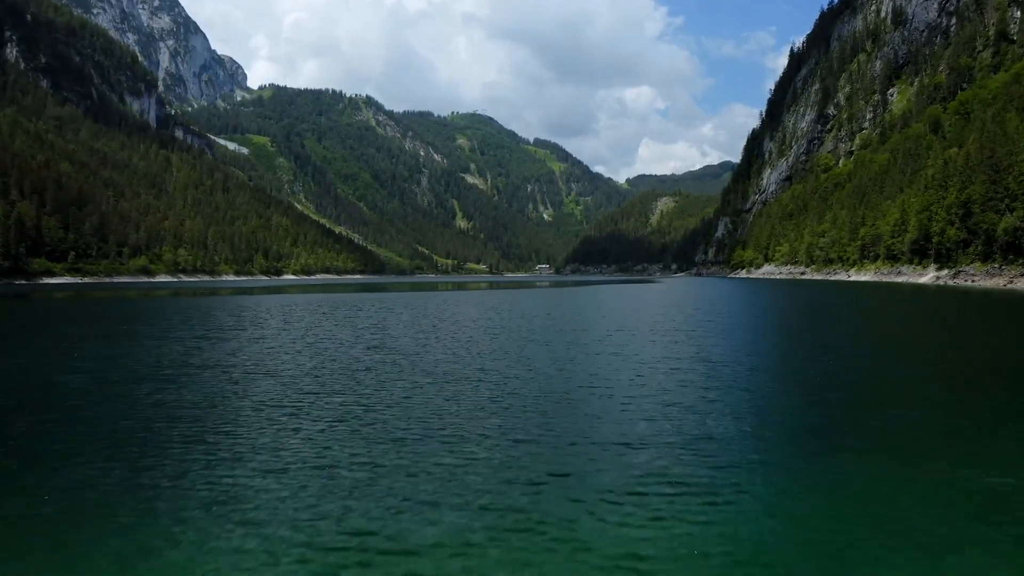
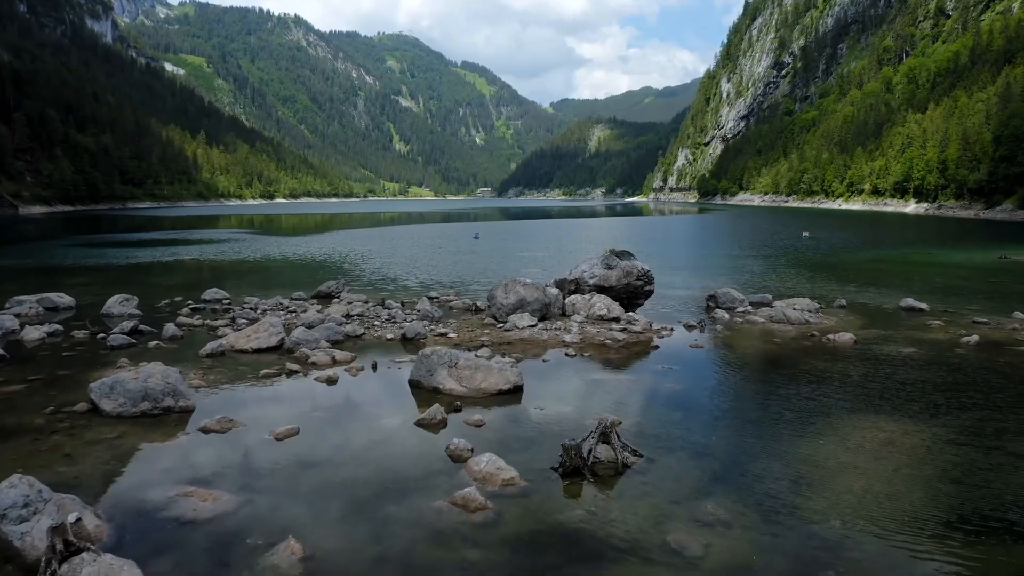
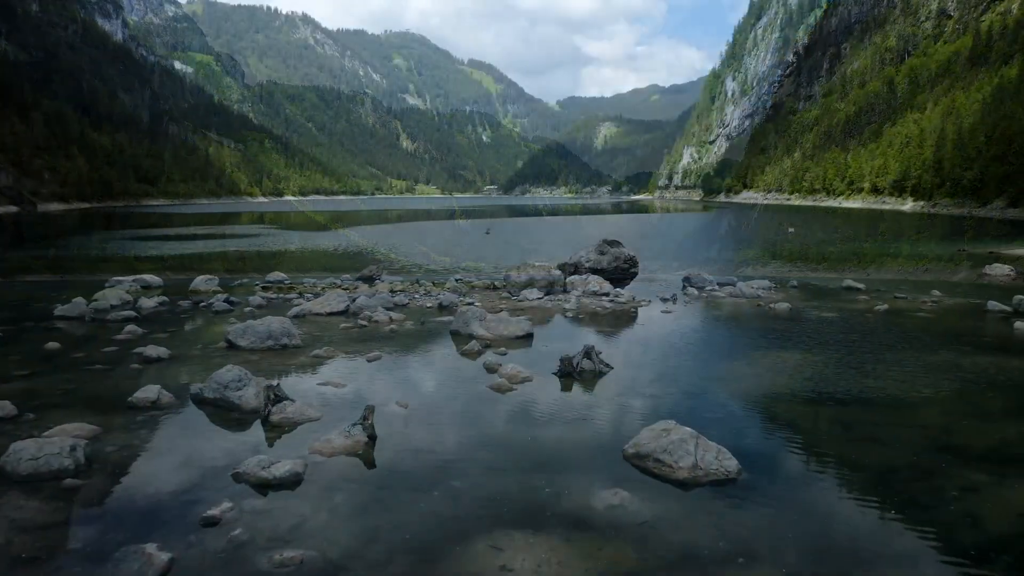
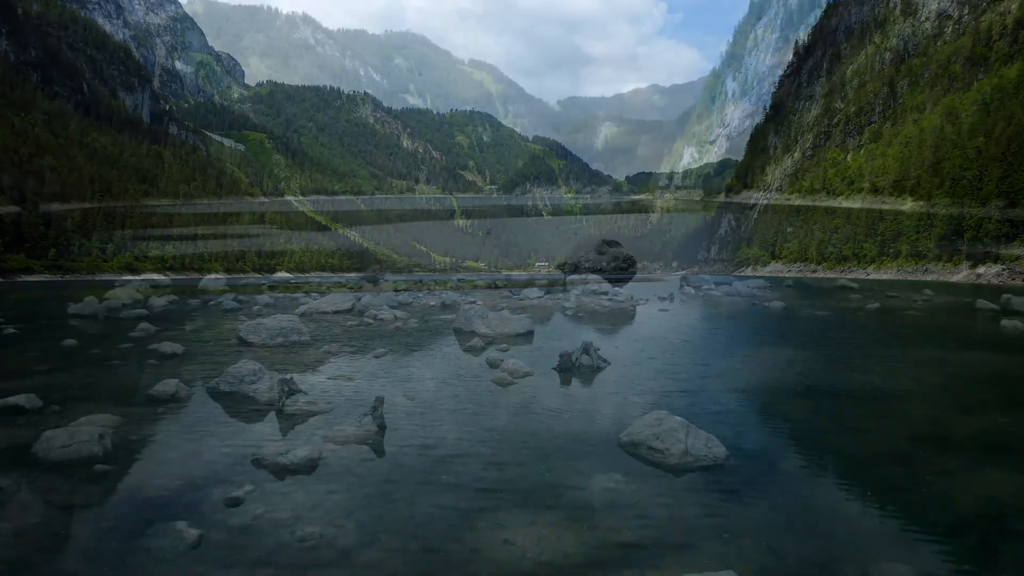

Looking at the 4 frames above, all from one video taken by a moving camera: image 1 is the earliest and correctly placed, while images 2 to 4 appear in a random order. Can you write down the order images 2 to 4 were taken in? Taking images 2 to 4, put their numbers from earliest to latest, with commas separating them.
4, 3, 2
